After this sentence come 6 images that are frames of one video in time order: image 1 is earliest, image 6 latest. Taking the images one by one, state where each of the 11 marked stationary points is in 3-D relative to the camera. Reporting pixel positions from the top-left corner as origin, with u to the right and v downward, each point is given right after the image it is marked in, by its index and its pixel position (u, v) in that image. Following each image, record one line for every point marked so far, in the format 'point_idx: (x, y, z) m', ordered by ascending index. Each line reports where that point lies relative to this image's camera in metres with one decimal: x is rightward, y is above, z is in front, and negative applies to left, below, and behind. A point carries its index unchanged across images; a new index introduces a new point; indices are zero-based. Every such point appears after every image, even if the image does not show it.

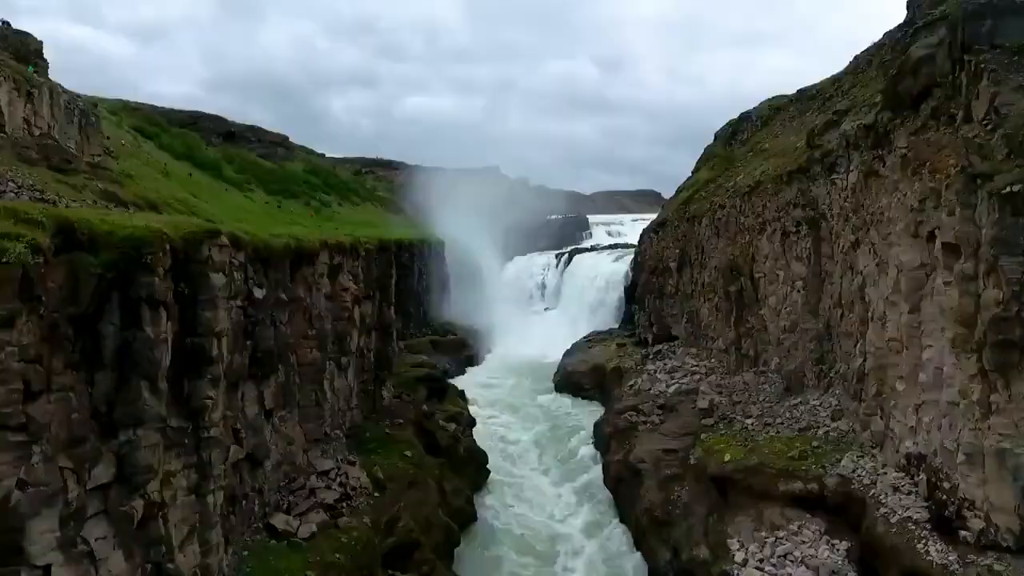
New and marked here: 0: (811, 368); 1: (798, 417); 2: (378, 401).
0: (+7.6, -2.1, +19.0) m
1: (+6.8, -3.1, +17.9) m
2: (-3.3, -2.8, +18.3) m
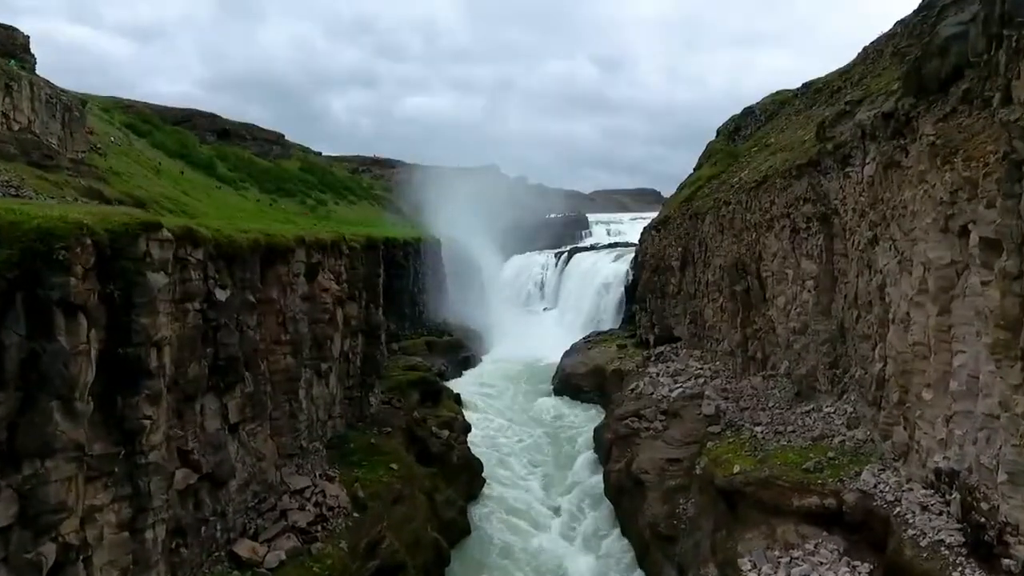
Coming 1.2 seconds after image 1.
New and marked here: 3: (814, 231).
0: (+7.5, -2.0, +17.9) m
1: (+6.7, -3.1, +16.9) m
2: (-3.5, -2.8, +17.2) m
3: (+7.8, +1.5, +19.2) m
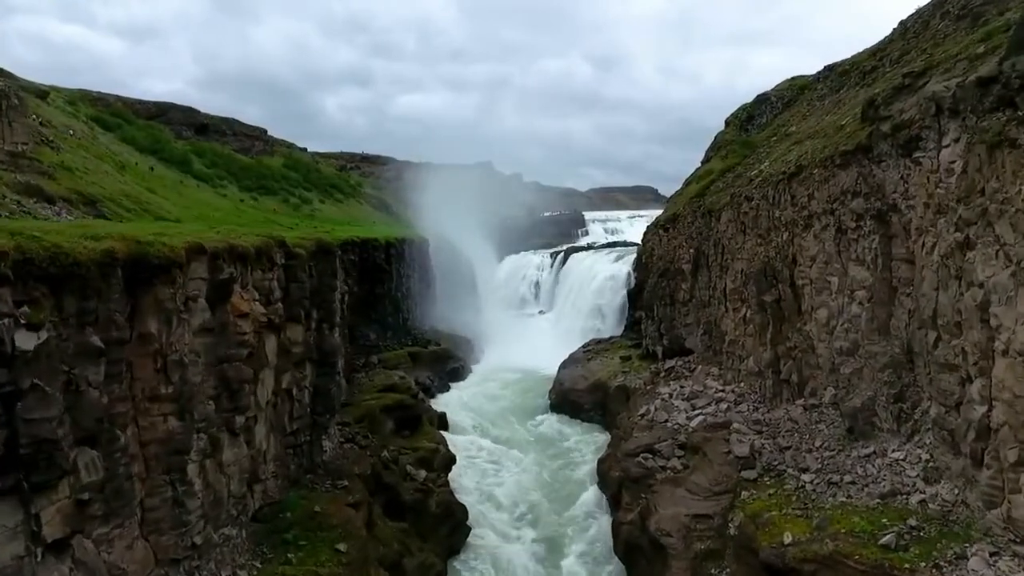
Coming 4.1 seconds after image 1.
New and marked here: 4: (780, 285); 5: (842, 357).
0: (+7.2, -2.3, +14.5) m
1: (+6.5, -3.3, +13.5) m
2: (-3.7, -3.1, +13.7) m
3: (+7.5, +1.2, +15.8) m
4: (+7.0, +0.1, +19.5) m
5: (+7.2, -1.5, +16.4) m
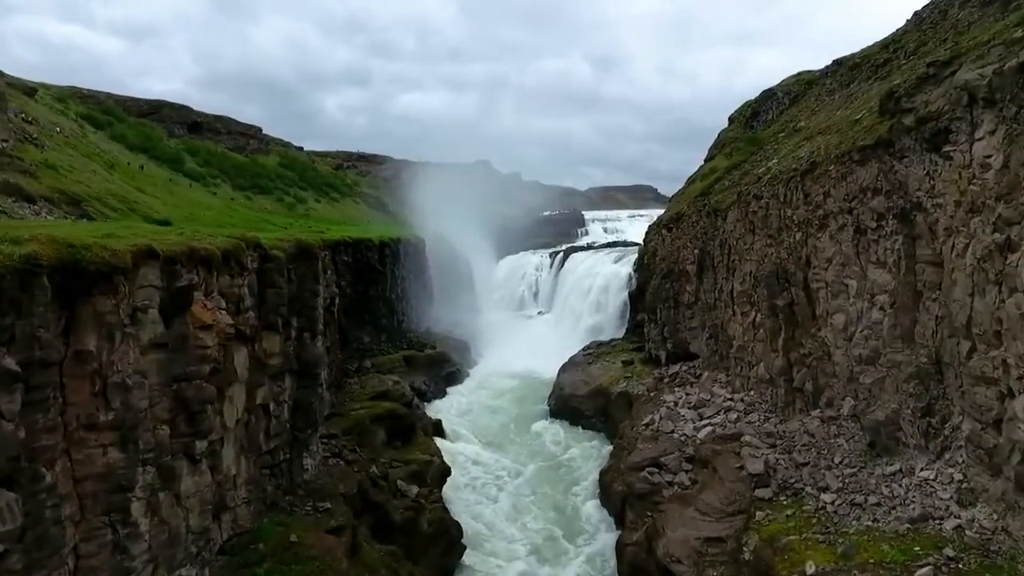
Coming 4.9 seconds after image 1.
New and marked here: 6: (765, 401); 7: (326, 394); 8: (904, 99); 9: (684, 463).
0: (+7.2, -2.4, +13.5) m
1: (+6.4, -3.4, +12.4) m
2: (-3.7, -3.2, +12.7) m
3: (+7.5, +1.1, +14.7) m
4: (+6.9, 0.0, +18.5) m
5: (+7.2, -1.6, +15.4) m
6: (+6.5, -2.9, +19.2) m
7: (-3.6, -2.0, +14.3) m
8: (+8.1, +3.9, +15.4) m
9: (+3.8, -3.9, +16.5) m
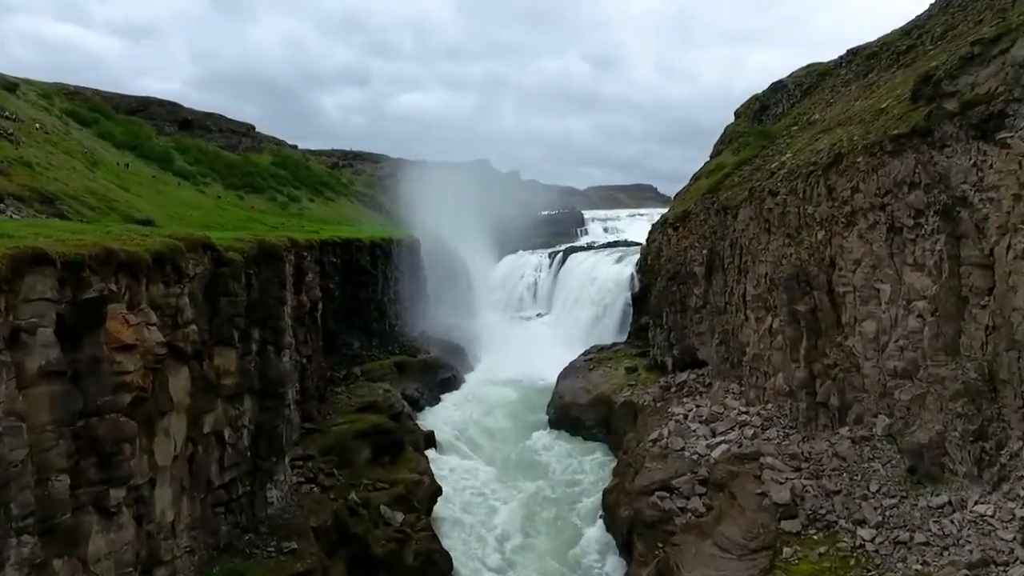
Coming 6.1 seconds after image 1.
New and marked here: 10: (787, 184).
0: (+7.1, -2.5, +11.8) m
1: (+6.4, -3.5, +10.8) m
2: (-3.8, -3.3, +11.0) m
3: (+7.4, +1.0, +13.1) m
4: (+6.8, -0.1, +16.8) m
5: (+7.1, -1.7, +13.7) m
6: (+6.4, -3.0, +17.6) m
7: (-3.7, -2.1, +12.6) m
8: (+8.0, +3.8, +13.8) m
9: (+3.7, -4.0, +14.9) m
10: (+7.1, +2.7, +19.1) m
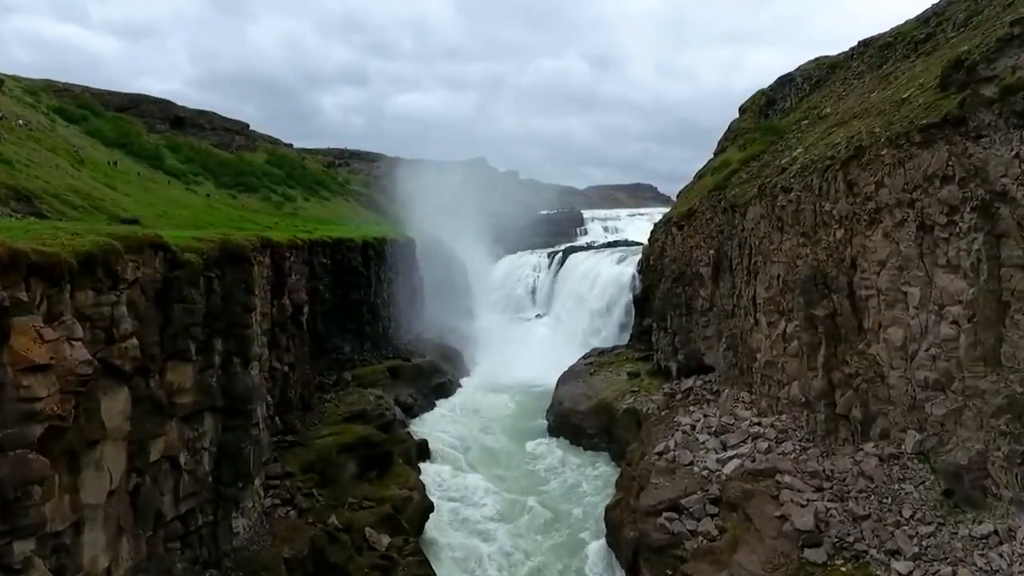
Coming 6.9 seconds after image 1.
0: (+7.0, -2.5, +10.6) m
1: (+6.3, -3.6, +9.6) m
2: (-3.9, -3.4, +9.8) m
3: (+7.3, +1.0, +11.9) m
4: (+6.8, -0.2, +15.6) m
5: (+7.0, -1.8, +12.6) m
6: (+6.4, -3.0, +16.4) m
7: (-3.7, -2.2, +11.4) m
8: (+7.9, +3.7, +12.6) m
9: (+3.7, -4.0, +13.7) m
10: (+7.0, +2.6, +17.9) m
